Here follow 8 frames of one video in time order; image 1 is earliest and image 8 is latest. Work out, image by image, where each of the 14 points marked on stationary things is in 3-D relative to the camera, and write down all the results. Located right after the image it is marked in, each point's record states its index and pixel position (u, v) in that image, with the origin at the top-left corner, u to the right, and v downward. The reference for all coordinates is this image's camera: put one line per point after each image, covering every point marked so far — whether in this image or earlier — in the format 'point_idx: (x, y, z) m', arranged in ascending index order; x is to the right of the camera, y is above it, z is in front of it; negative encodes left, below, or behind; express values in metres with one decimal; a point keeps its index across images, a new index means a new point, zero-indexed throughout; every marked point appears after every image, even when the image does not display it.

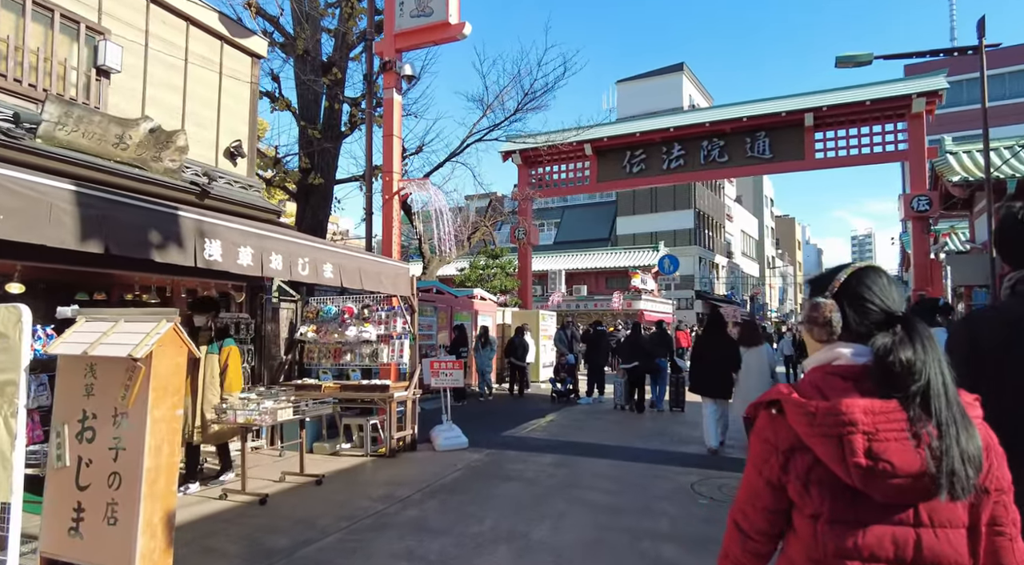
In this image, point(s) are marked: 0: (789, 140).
0: (+7.3, +3.8, +18.5) m
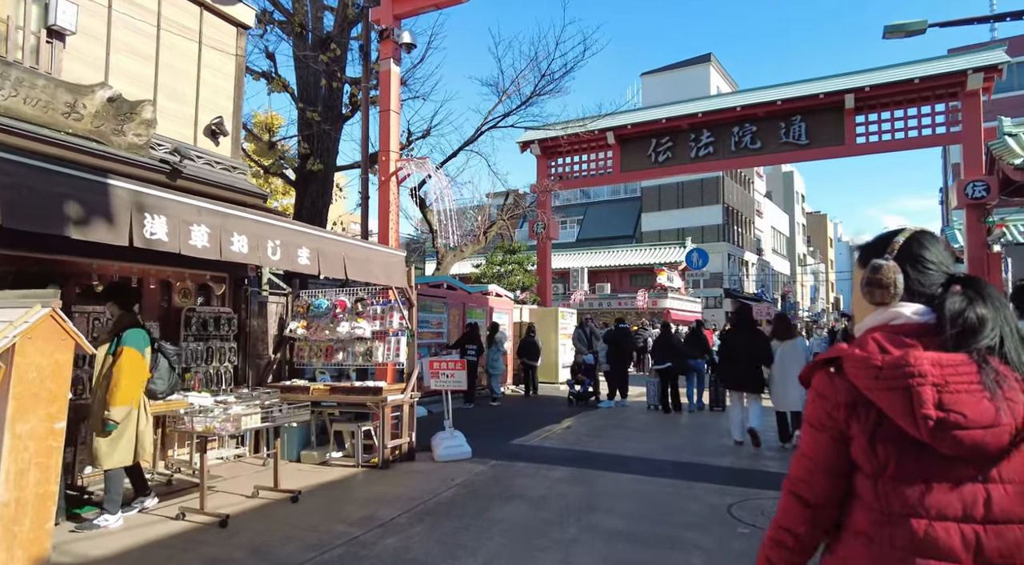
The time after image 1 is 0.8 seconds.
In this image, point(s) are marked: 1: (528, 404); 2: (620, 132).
0: (+7.8, +3.9, +17.3) m
1: (+0.3, -2.3, +13.0) m
2: (+3.1, +4.3, +19.7) m
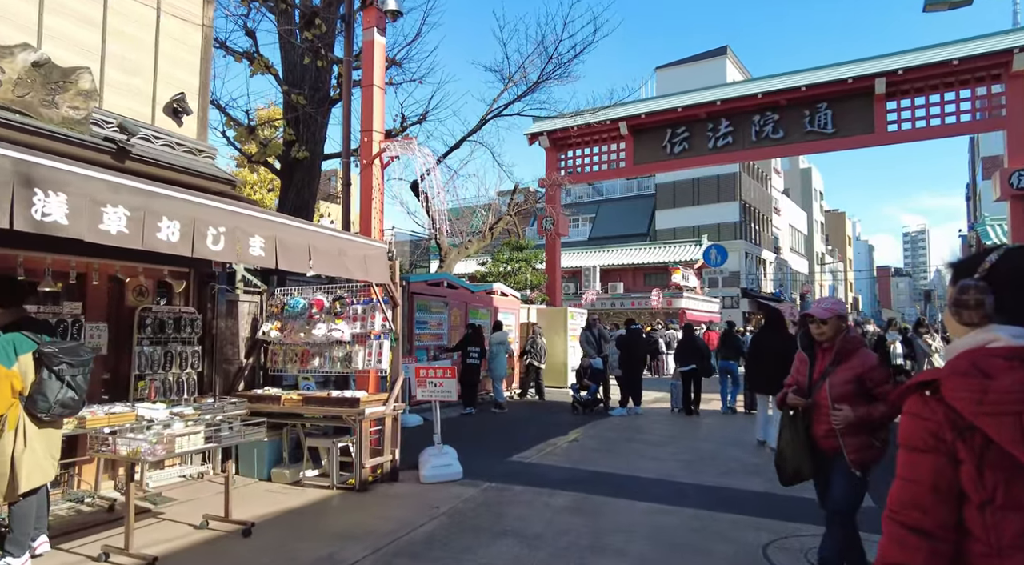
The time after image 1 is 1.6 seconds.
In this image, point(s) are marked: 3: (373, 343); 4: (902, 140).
0: (+8.0, +4.0, +16.3) m
1: (+0.4, -2.3, +12.1) m
2: (+3.3, +4.3, +18.7) m
3: (-1.3, -0.6, +6.7) m
4: (+8.9, +3.3, +15.8) m
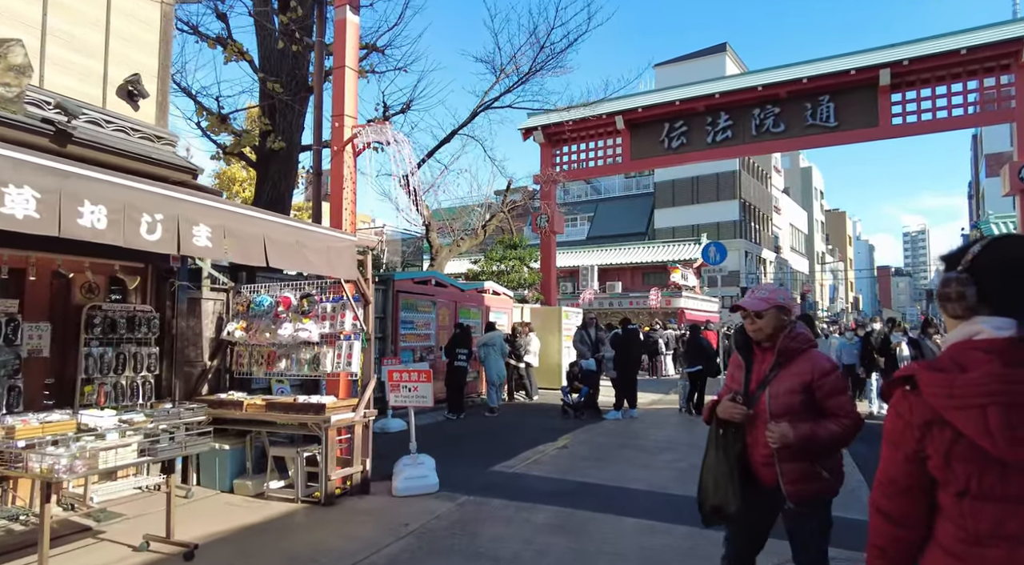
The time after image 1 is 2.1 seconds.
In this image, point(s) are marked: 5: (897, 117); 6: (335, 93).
0: (+7.8, +4.0, +15.8) m
1: (+0.2, -2.3, +11.6) m
2: (+3.1, +4.4, +18.2) m
3: (-1.5, -0.5, +6.2) m
4: (+8.7, +3.3, +15.3) m
5: (+8.5, +3.6, +15.3) m
6: (-1.7, +1.8, +6.7) m
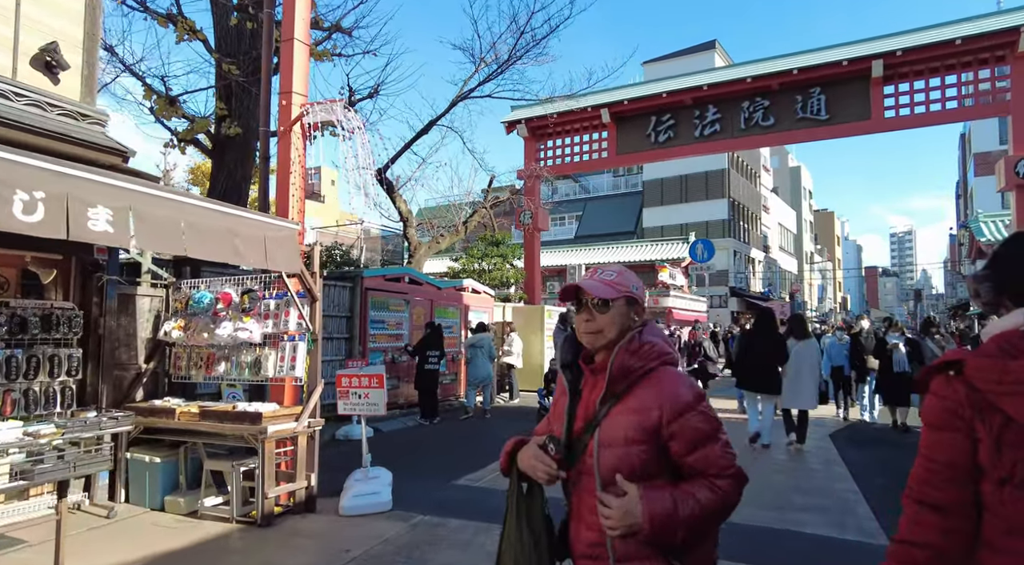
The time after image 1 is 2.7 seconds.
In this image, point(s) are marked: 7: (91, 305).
0: (+7.4, +4.1, +15.3) m
1: (-0.2, -2.2, +11.0) m
2: (+2.6, +4.4, +17.6) m
3: (-1.8, -0.5, +5.5) m
4: (+8.3, +3.3, +14.9) m
5: (+8.0, +3.7, +14.8) m
6: (-2.0, +1.9, +6.1) m
7: (-3.5, -0.2, +5.9) m
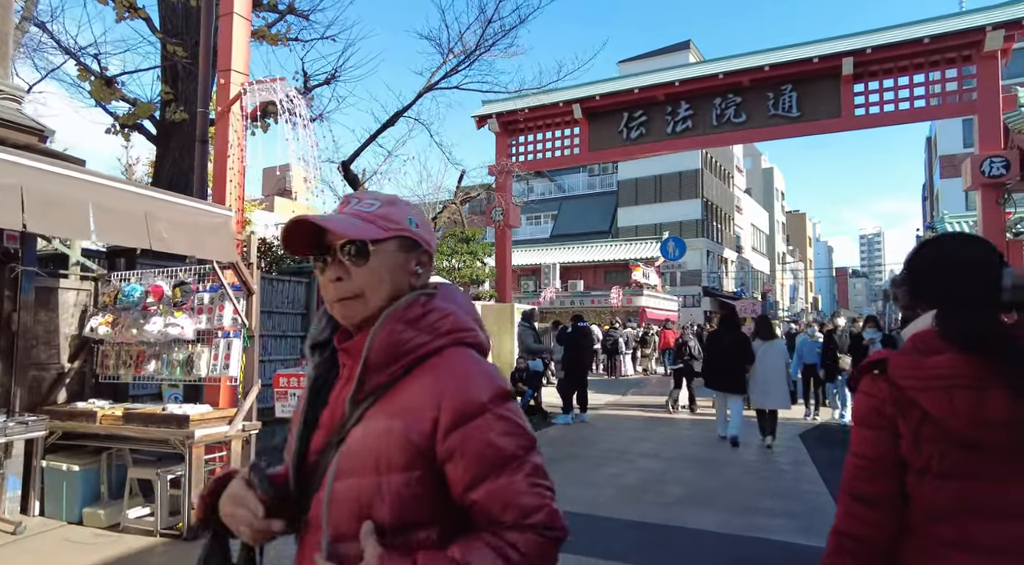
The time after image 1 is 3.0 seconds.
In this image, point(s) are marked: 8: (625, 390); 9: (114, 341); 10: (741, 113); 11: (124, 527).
0: (+6.7, +4.1, +15.2) m
1: (-0.7, -2.2, +10.7) m
2: (+1.9, +4.4, +17.4) m
3: (-2.2, -0.4, +5.1) m
4: (+7.7, +3.4, +14.8) m
5: (+7.4, +3.7, +14.7) m
6: (-2.4, +1.9, +5.6) m
7: (-3.9, -0.1, +5.4) m
8: (+3.0, -2.8, +18.2) m
9: (-3.2, -0.5, +5.6) m
10: (+5.2, +3.9, +15.9) m
11: (-2.8, -1.7, +4.9) m
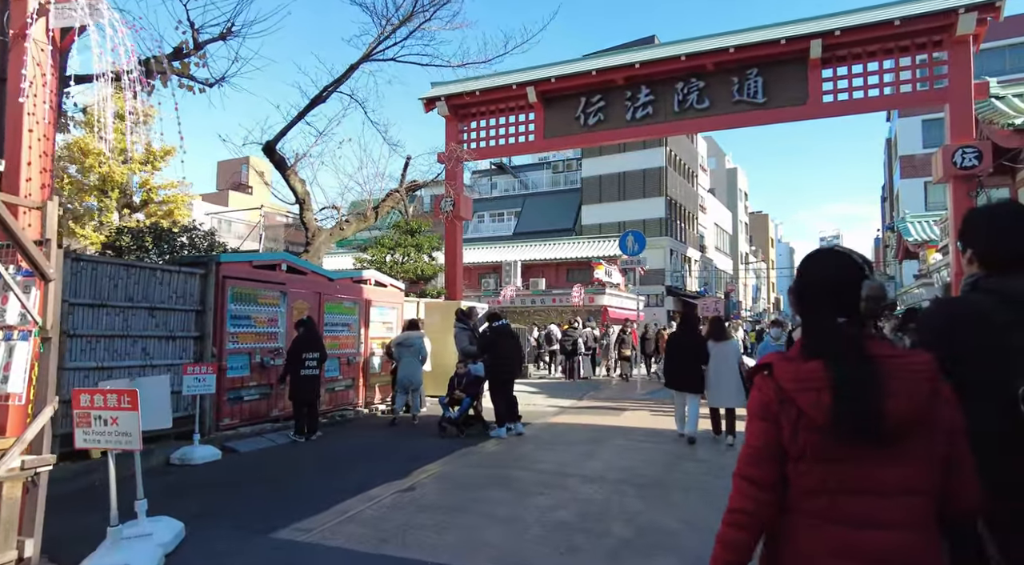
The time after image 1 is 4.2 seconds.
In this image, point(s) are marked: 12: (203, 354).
0: (+5.6, +4.1, +14.2) m
1: (-1.6, -2.1, +9.4) m
2: (+0.7, +4.5, +16.2) m
3: (-2.8, -0.4, +3.8) m
4: (+6.6, +3.4, +13.9) m
5: (+6.3, +3.7, +13.8) m
6: (-3.0, +2.0, +4.3) m
7: (-4.5, 0.0, +3.9) m
8: (+1.7, -2.7, +17.0) m
9: (-3.8, -0.4, +4.2) m
10: (+4.1, +3.9, +14.8) m
11: (-3.4, -1.6, +3.5) m
12: (-3.7, -0.9, +8.4) m
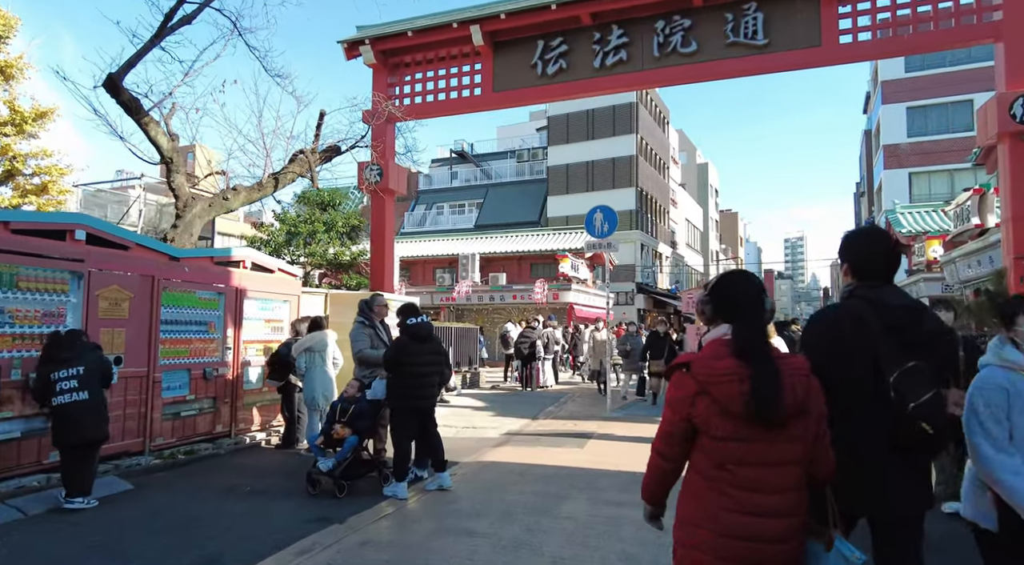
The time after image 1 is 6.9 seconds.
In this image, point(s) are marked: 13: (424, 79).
0: (+4.6, +4.3, +11.2) m
1: (-2.5, -1.9, +6.0) m
2: (-0.4, +4.7, +12.9) m
3: (-3.4, -0.1, +0.4) m
4: (+5.6, +3.6, +10.9) m
5: (+5.3, +3.9, +10.8) m
6: (-3.6, +2.3, +0.9) m
7: (-5.1, +0.2, +0.5) m
8: (+0.5, -2.5, +13.9) m
9: (-4.4, -0.2, +0.8) m
10: (+3.1, +4.1, +11.8) m
11: (-3.9, -1.4, +0.2) m
12: (-4.5, -0.6, +5.0) m
13: (-1.8, +4.1, +14.0) m
